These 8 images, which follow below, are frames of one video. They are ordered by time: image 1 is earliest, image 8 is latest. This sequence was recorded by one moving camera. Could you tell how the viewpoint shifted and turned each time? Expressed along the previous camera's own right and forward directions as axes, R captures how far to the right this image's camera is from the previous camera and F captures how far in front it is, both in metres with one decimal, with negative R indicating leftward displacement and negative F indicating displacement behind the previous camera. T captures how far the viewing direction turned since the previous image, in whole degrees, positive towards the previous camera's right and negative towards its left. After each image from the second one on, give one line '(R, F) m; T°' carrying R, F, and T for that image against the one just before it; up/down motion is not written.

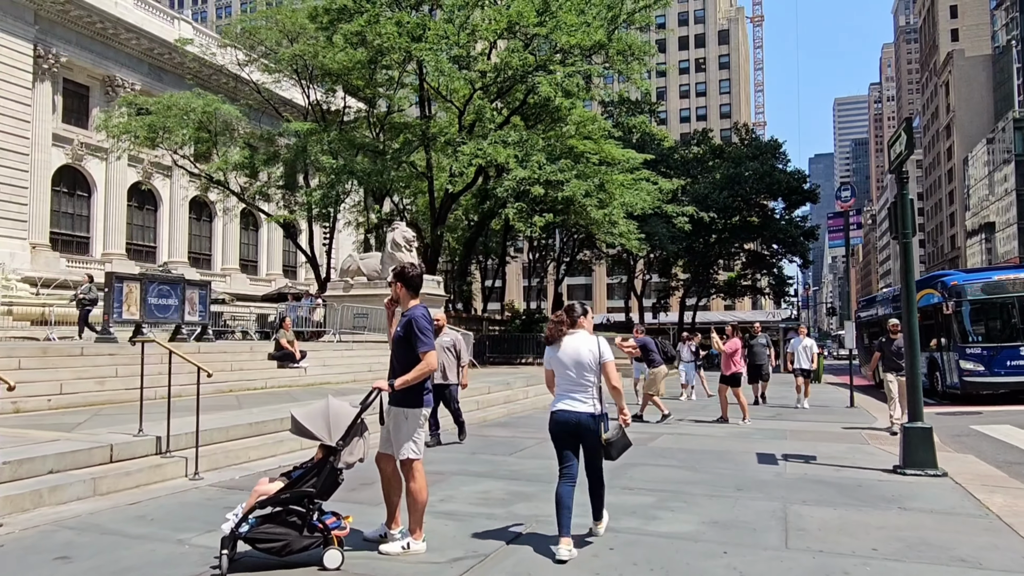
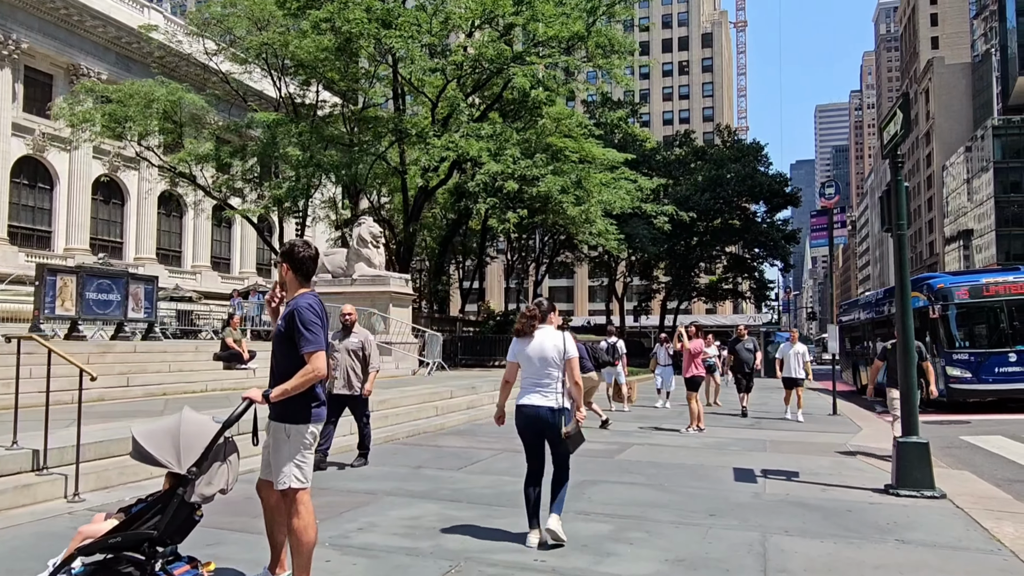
(+0.3, +0.8) m; +1°
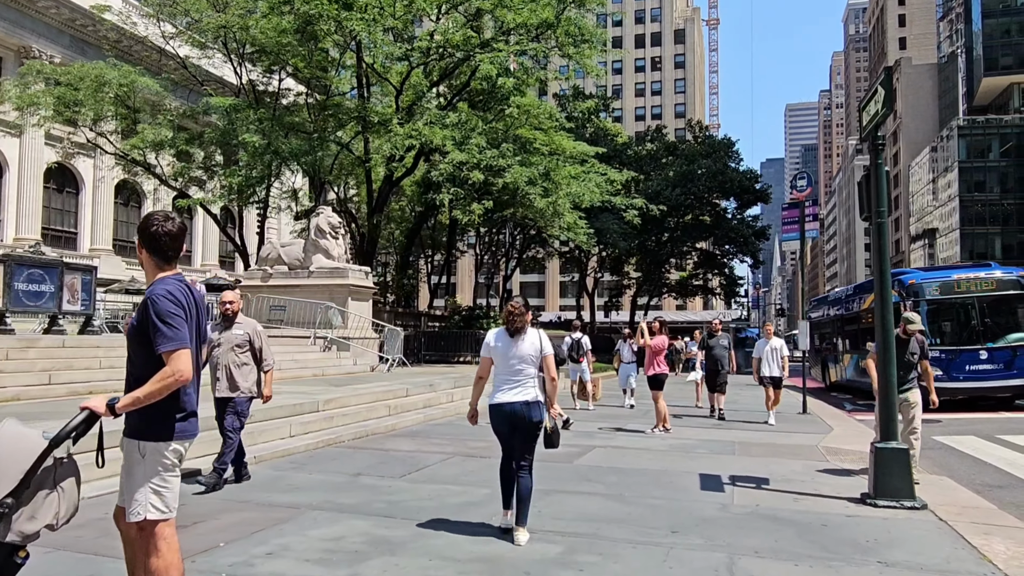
(+0.2, +0.6) m; +2°
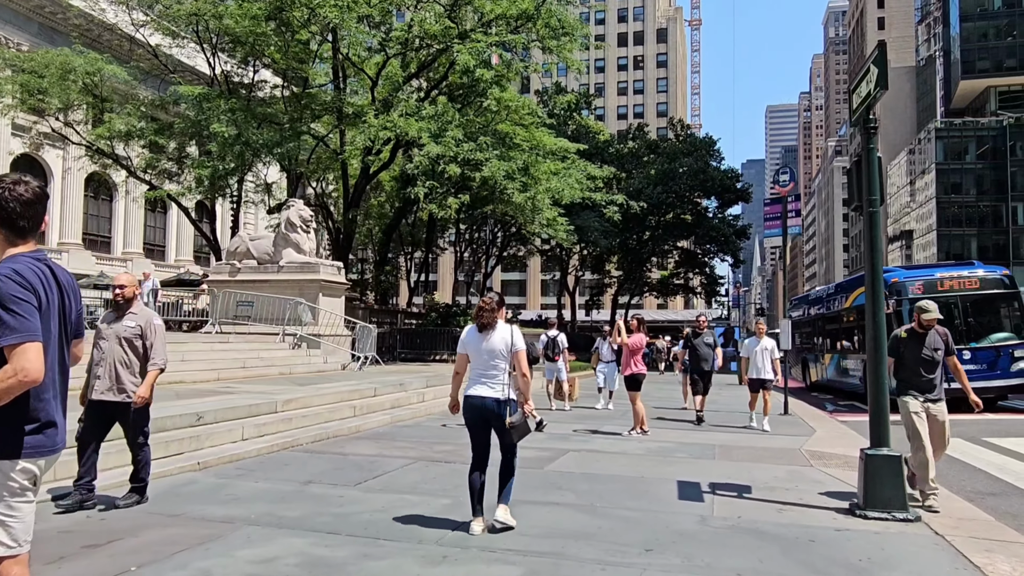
(+0.1, +0.5) m; +1°
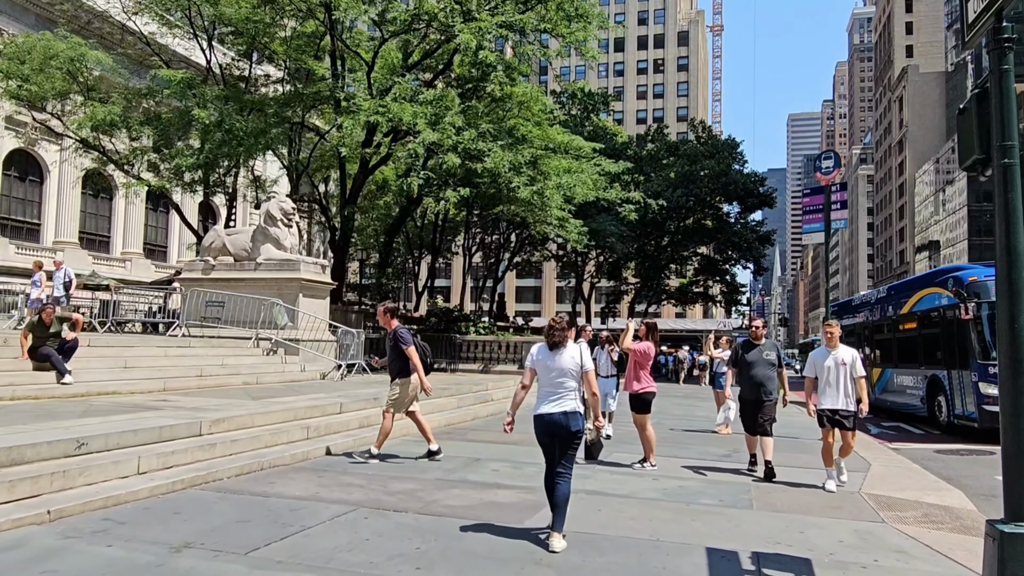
(+0.3, +1.9) m; -1°
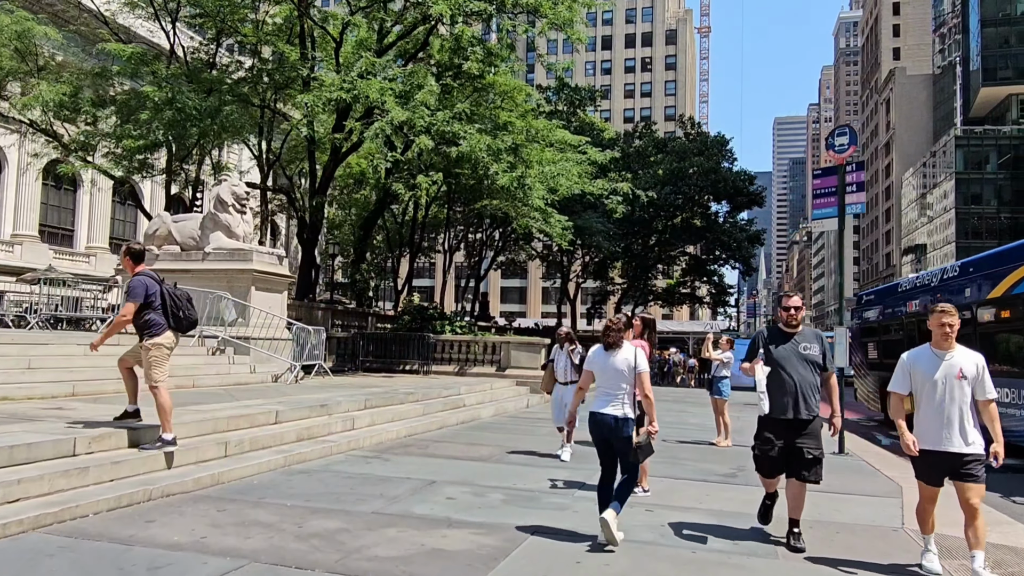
(+0.2, +1.5) m; +1°
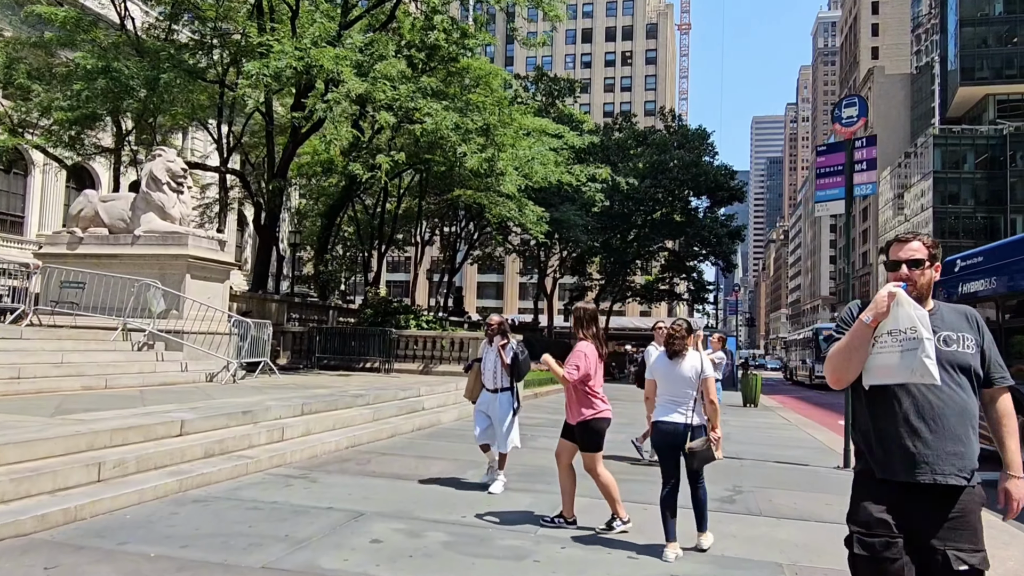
(+0.2, +1.4) m; +2°
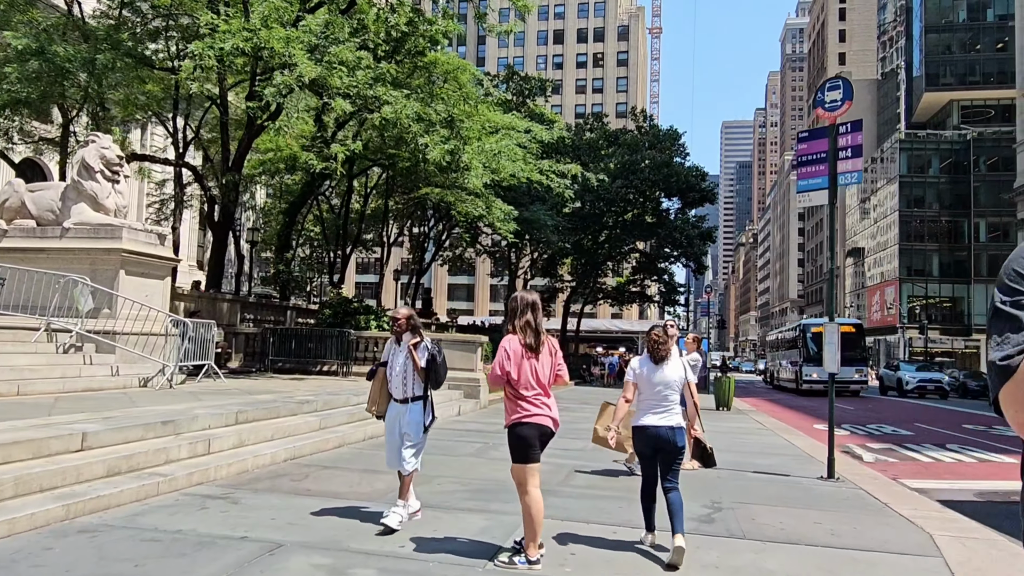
(+0.2, +0.8) m; +2°
